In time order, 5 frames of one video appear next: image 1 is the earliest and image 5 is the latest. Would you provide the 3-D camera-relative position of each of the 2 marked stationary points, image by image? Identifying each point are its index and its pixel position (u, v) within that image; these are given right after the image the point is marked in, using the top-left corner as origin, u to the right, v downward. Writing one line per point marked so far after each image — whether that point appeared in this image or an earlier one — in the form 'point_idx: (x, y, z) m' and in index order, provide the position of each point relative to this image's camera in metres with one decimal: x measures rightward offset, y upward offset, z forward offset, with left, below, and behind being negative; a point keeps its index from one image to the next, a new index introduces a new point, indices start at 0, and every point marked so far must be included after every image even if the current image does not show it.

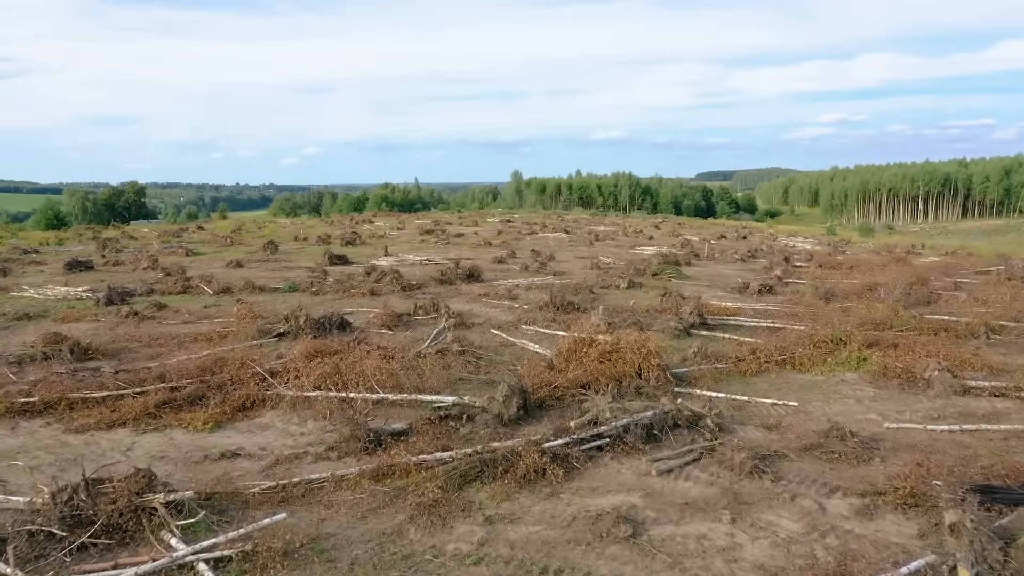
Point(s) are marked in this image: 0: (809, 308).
0: (+4.5, -0.3, +13.4) m
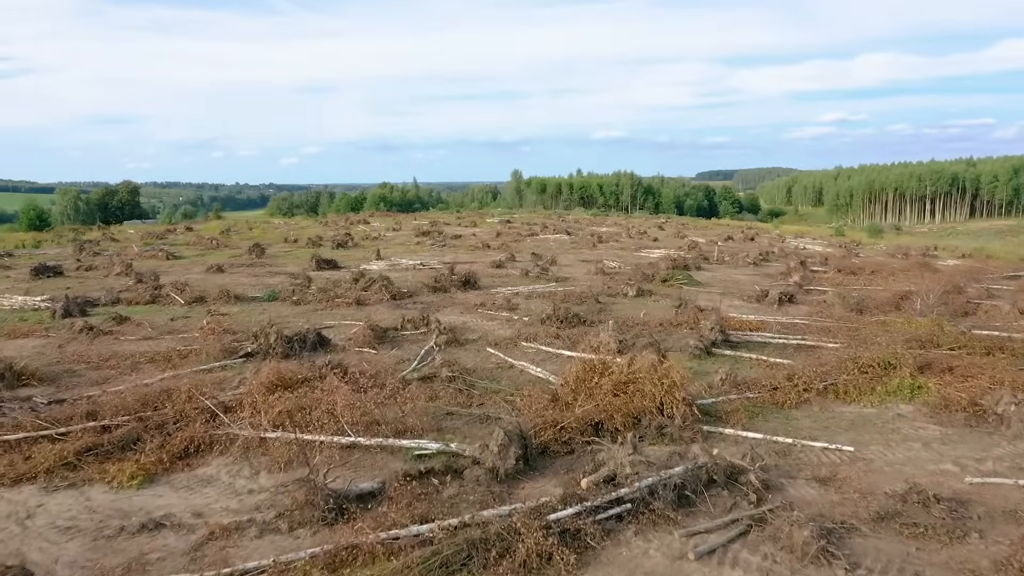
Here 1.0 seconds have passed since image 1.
0: (+4.5, -0.5, +12.1) m
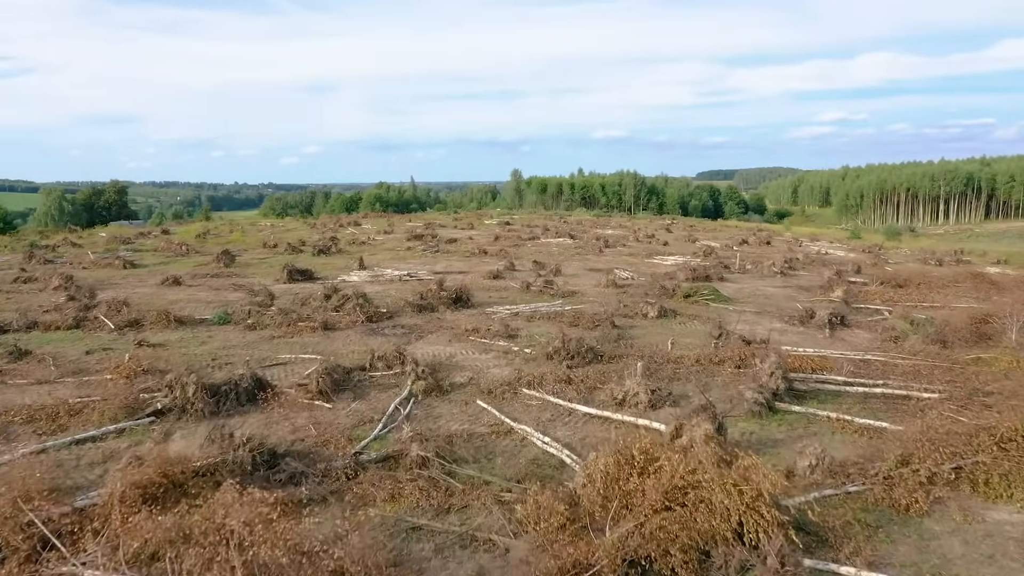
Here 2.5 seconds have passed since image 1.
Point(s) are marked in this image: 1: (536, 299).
0: (+4.5, -0.8, +9.5) m
1: (+0.4, -0.2, +15.9) m
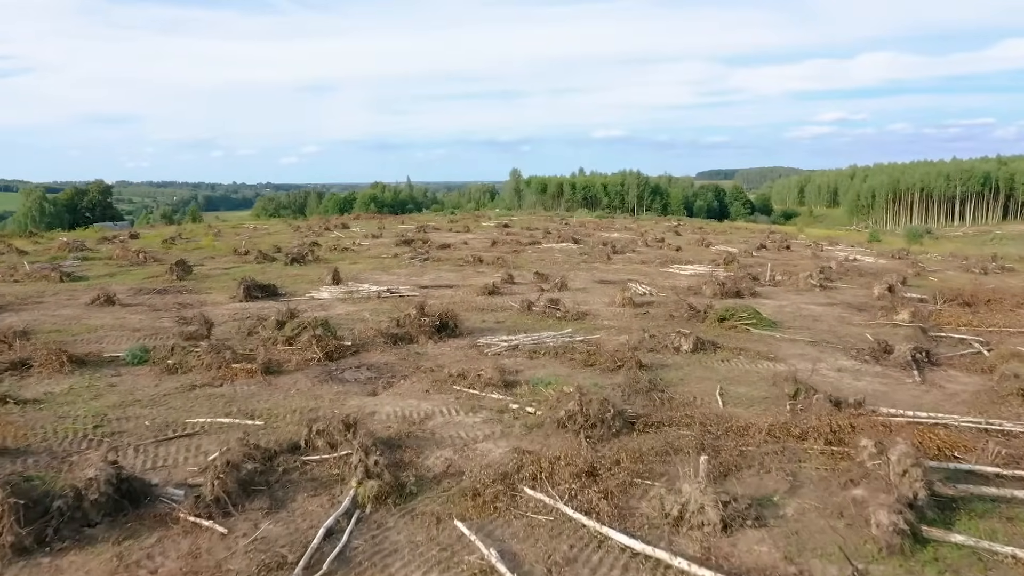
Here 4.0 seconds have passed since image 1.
0: (+4.5, -1.1, +6.7) m
1: (+0.4, -0.5, +13.1) m
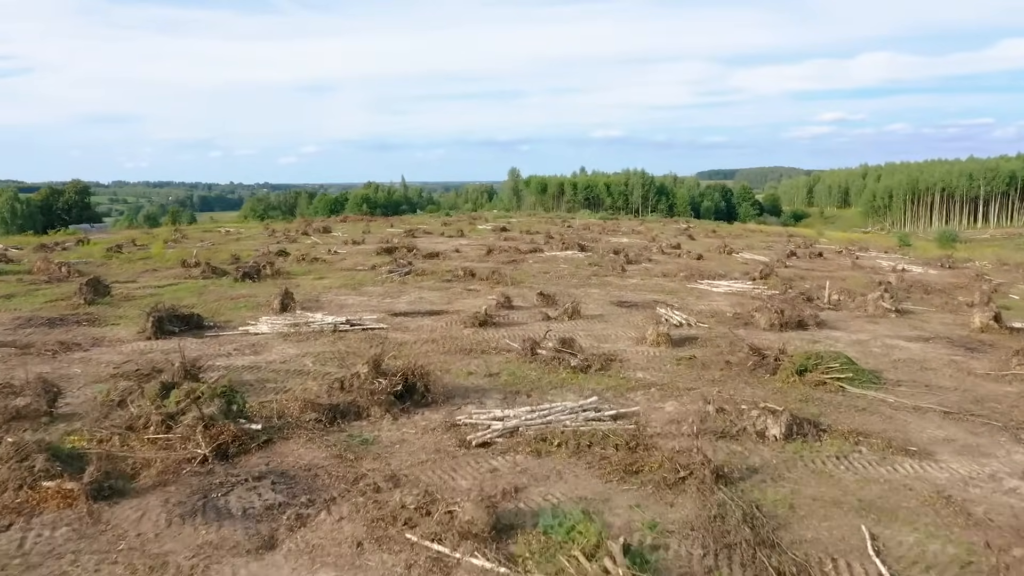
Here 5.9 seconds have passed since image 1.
0: (+4.5, -1.5, +3.0) m
1: (+0.4, -0.9, +9.4) m
